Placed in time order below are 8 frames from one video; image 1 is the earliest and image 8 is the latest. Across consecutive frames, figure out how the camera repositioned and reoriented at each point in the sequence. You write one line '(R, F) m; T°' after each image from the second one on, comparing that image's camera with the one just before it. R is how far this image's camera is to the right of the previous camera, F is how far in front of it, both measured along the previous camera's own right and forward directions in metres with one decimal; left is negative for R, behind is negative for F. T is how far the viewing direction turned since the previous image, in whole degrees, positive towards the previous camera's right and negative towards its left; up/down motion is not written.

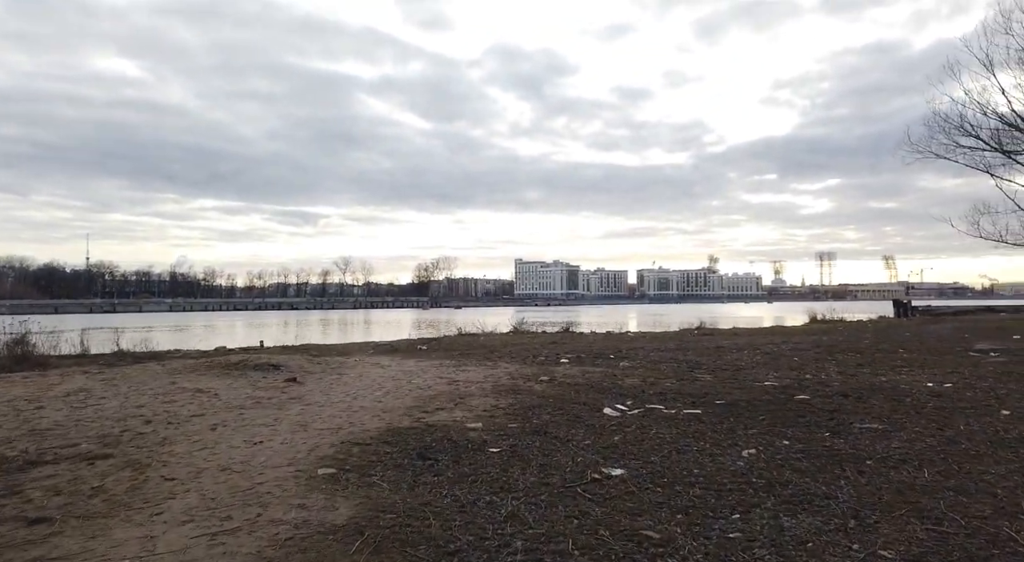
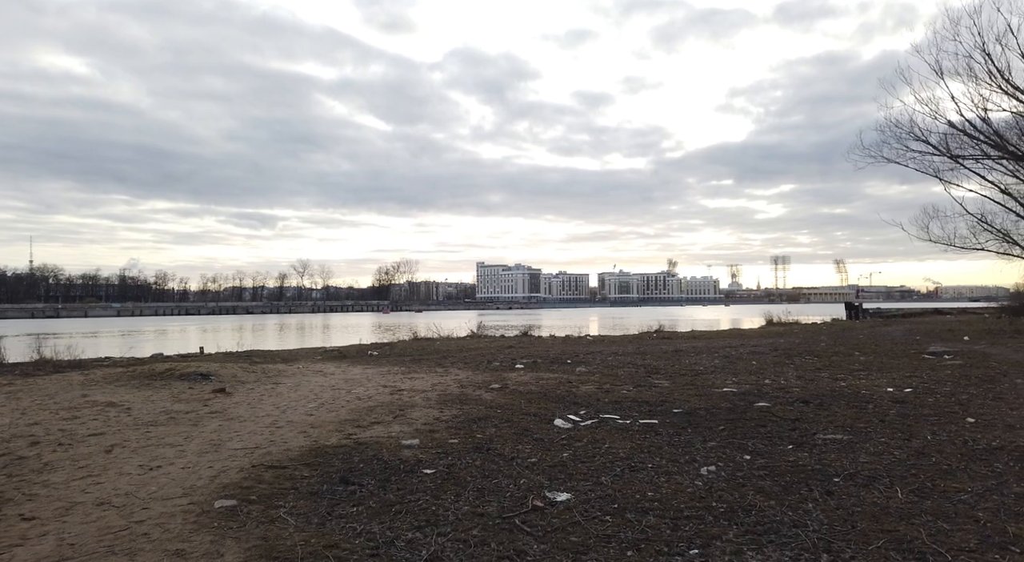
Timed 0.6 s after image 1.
(+0.2, +0.6) m; +4°
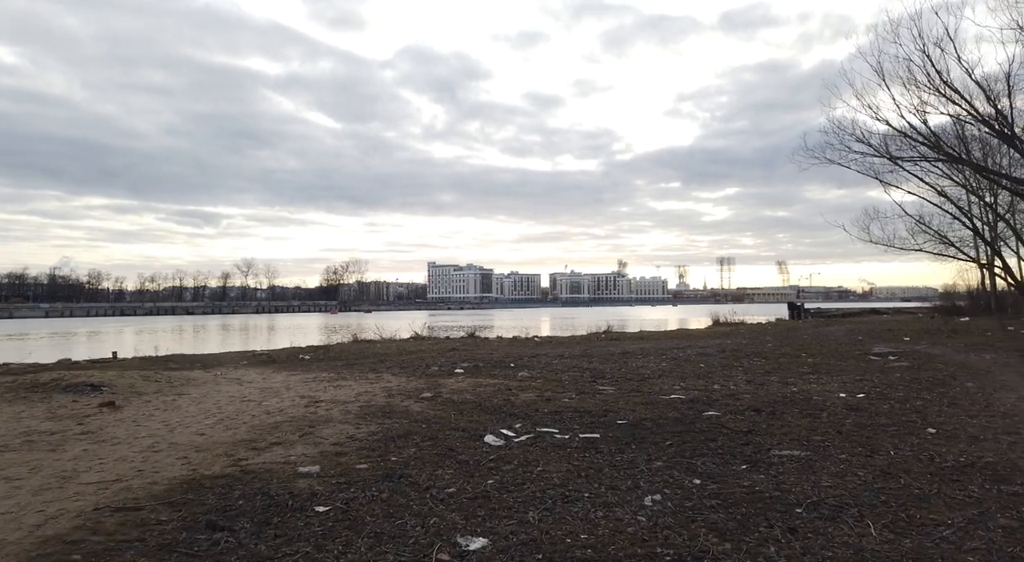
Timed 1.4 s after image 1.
(+0.3, +0.8) m; +5°
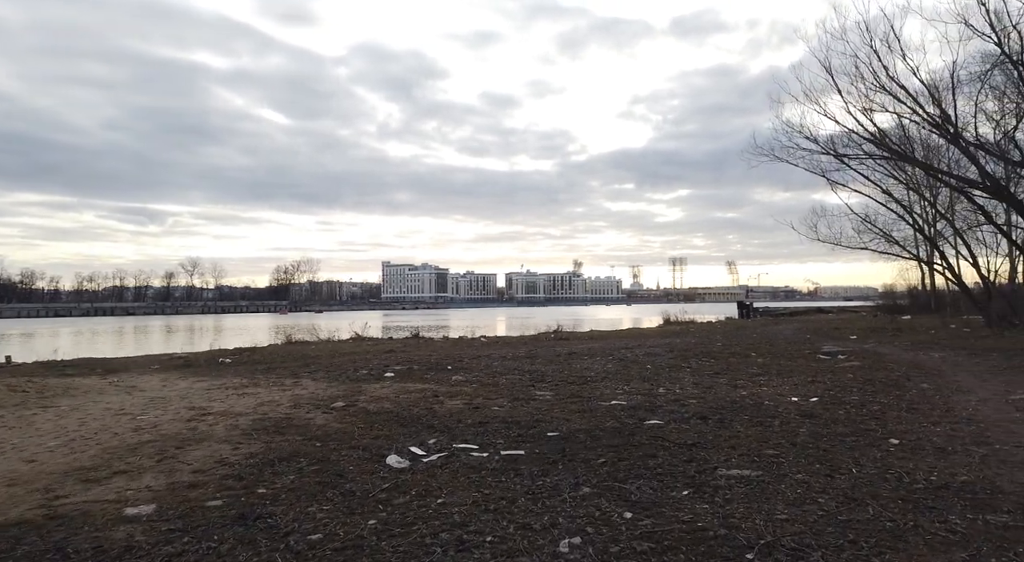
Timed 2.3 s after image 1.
(+0.4, +0.9) m; +4°
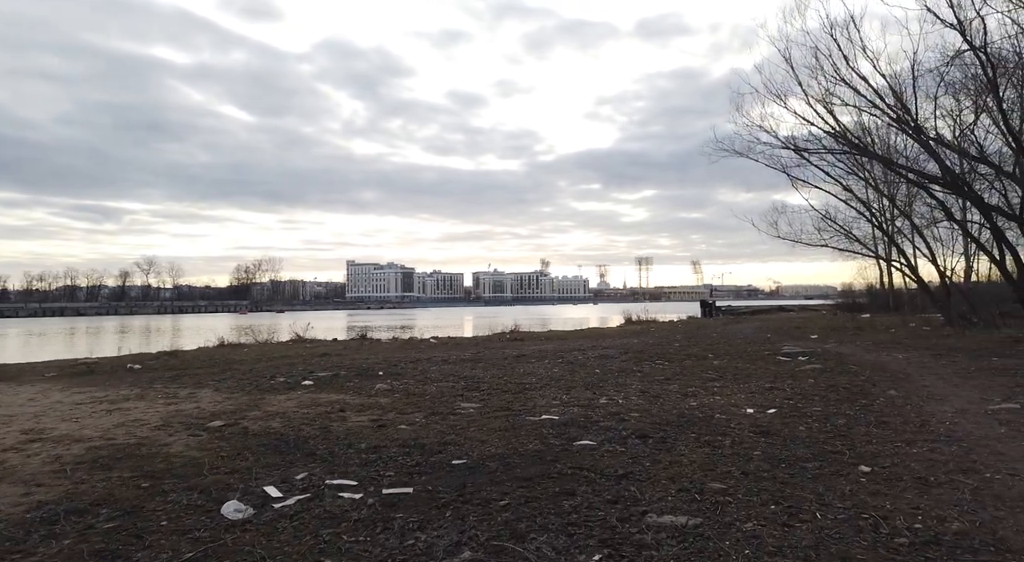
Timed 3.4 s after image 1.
(+0.6, +1.0) m; +3°
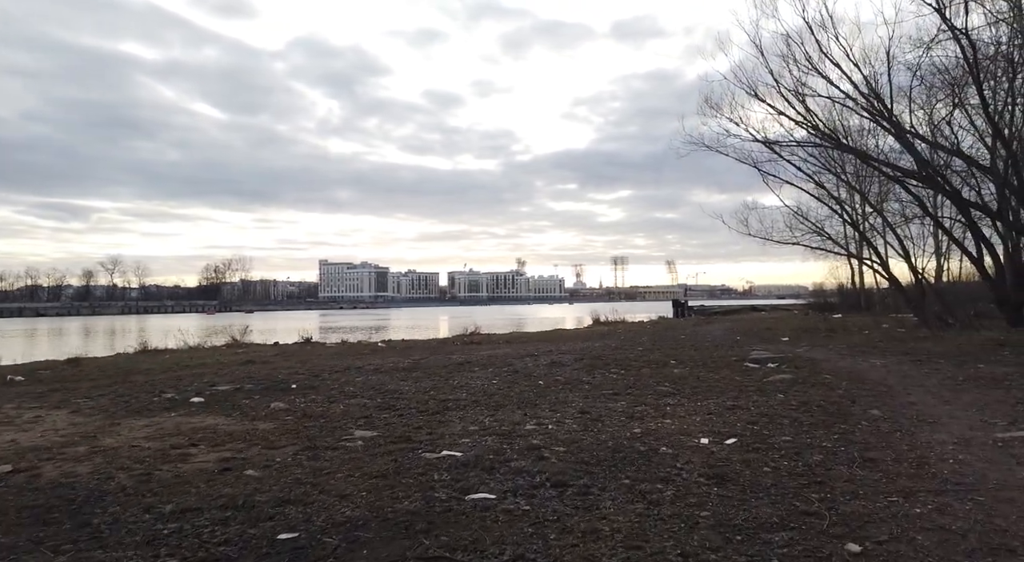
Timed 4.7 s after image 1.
(+0.7, +1.3) m; +2°
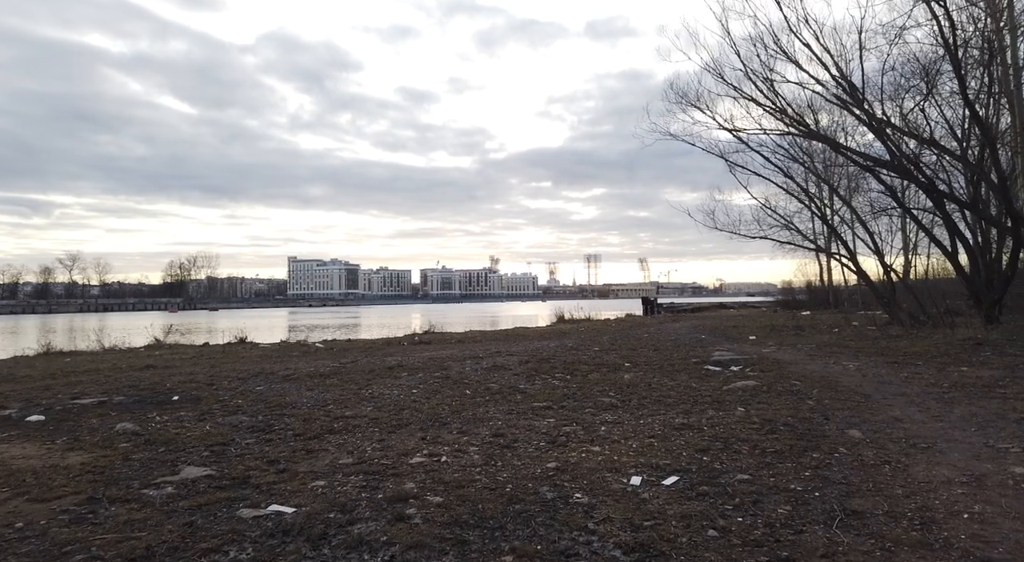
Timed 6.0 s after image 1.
(+0.7, +1.3) m; +3°
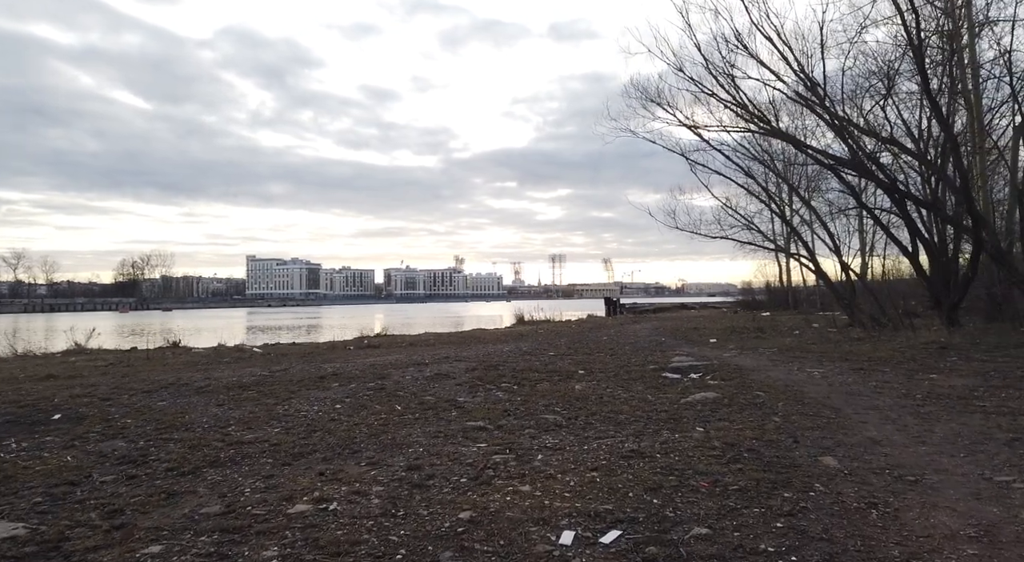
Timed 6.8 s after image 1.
(+0.3, +0.8) m; +3°
